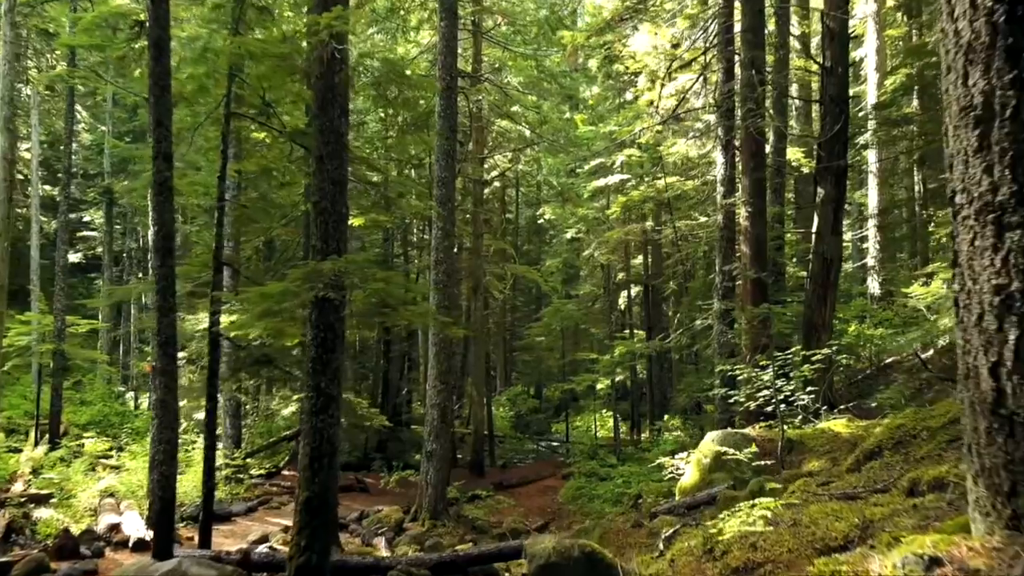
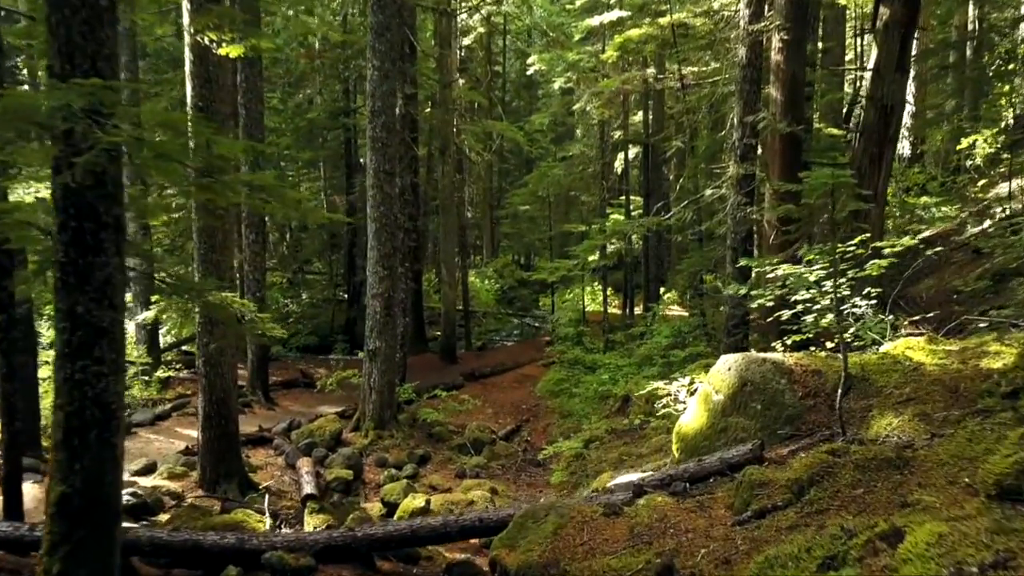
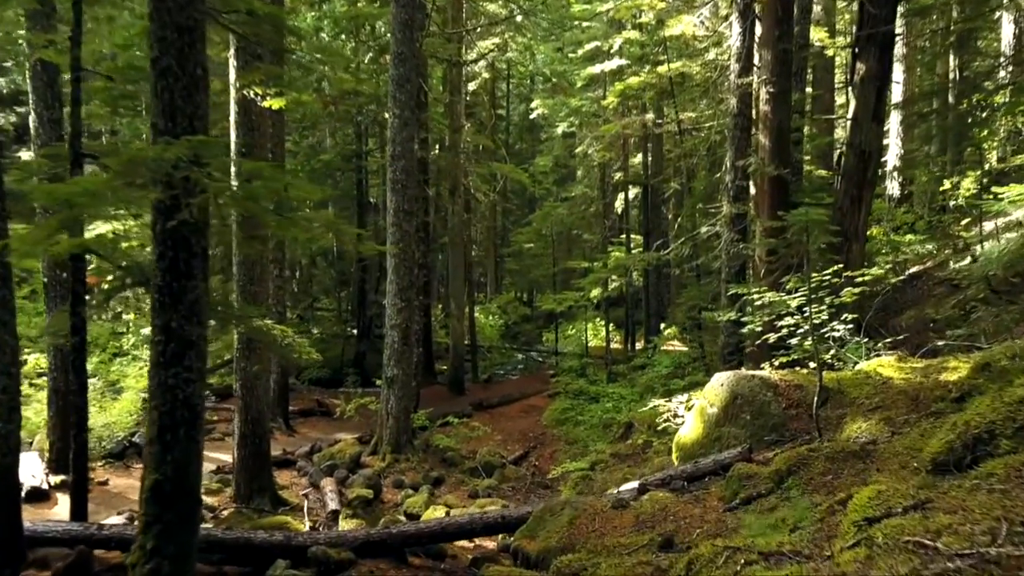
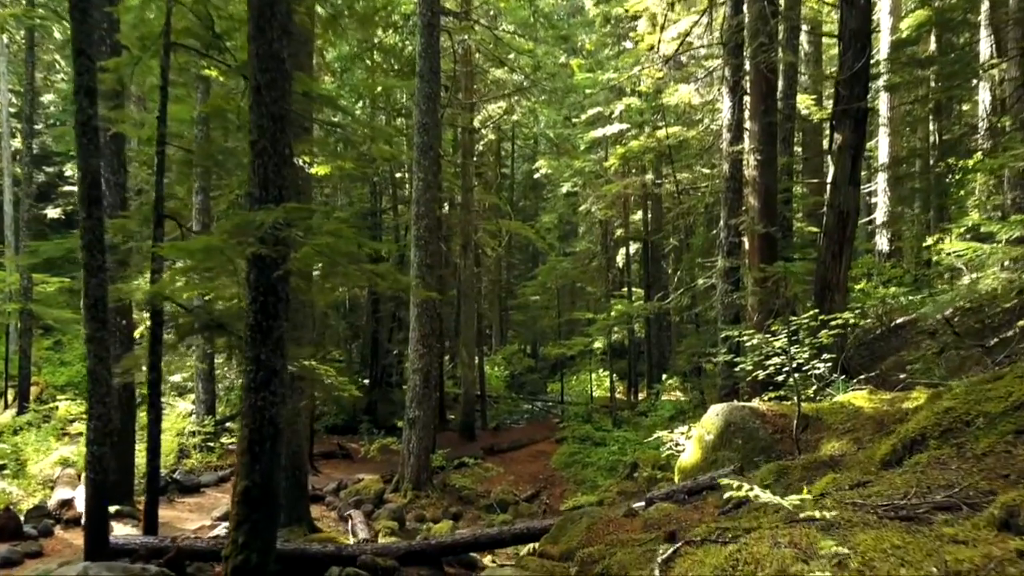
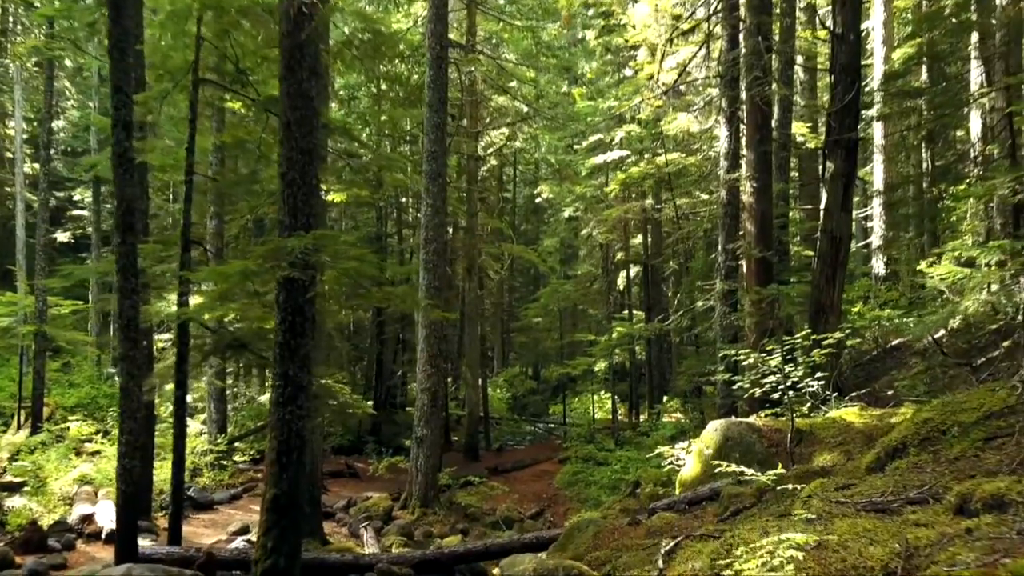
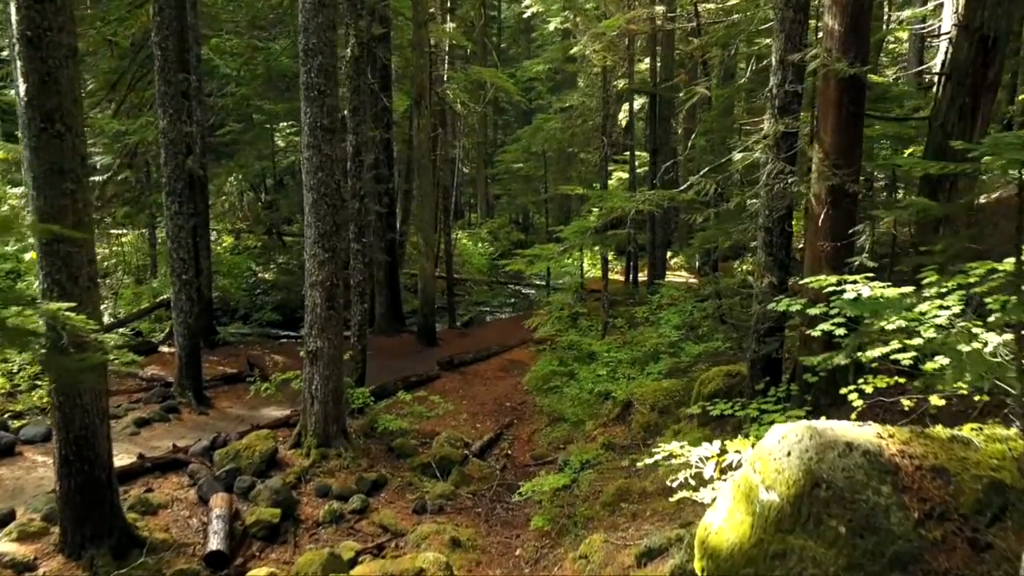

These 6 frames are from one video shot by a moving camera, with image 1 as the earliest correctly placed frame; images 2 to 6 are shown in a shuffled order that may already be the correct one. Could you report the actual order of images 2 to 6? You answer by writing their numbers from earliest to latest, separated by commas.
5, 4, 3, 2, 6
